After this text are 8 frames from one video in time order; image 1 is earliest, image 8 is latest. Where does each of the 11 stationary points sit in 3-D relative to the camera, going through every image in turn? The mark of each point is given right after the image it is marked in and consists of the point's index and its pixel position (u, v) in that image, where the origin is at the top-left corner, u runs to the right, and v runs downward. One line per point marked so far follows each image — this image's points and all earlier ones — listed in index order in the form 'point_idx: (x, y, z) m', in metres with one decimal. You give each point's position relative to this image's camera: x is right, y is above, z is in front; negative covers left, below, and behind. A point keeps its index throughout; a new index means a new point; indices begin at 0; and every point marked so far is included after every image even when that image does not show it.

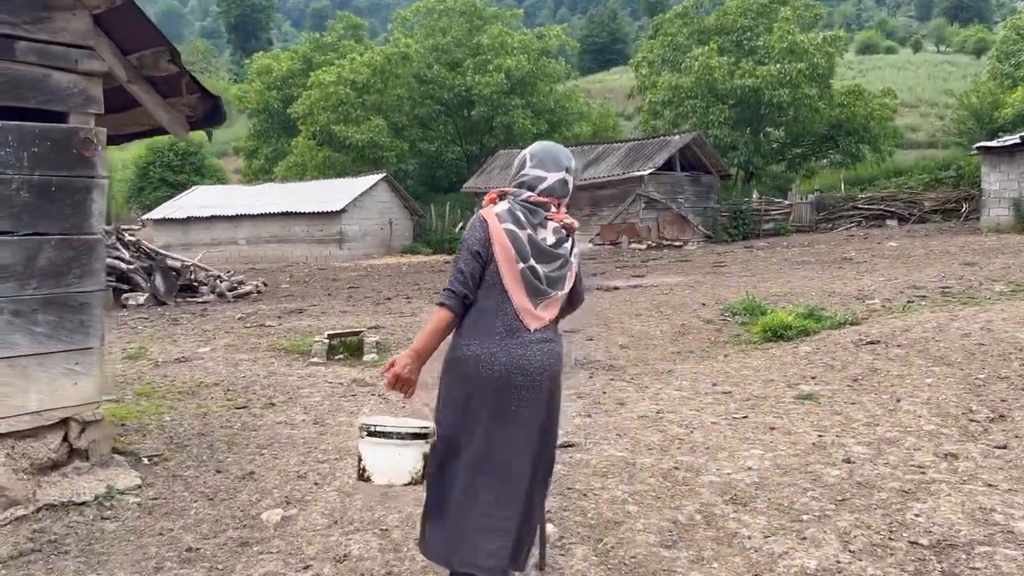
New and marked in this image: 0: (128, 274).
0: (-7.7, +0.3, +16.8) m
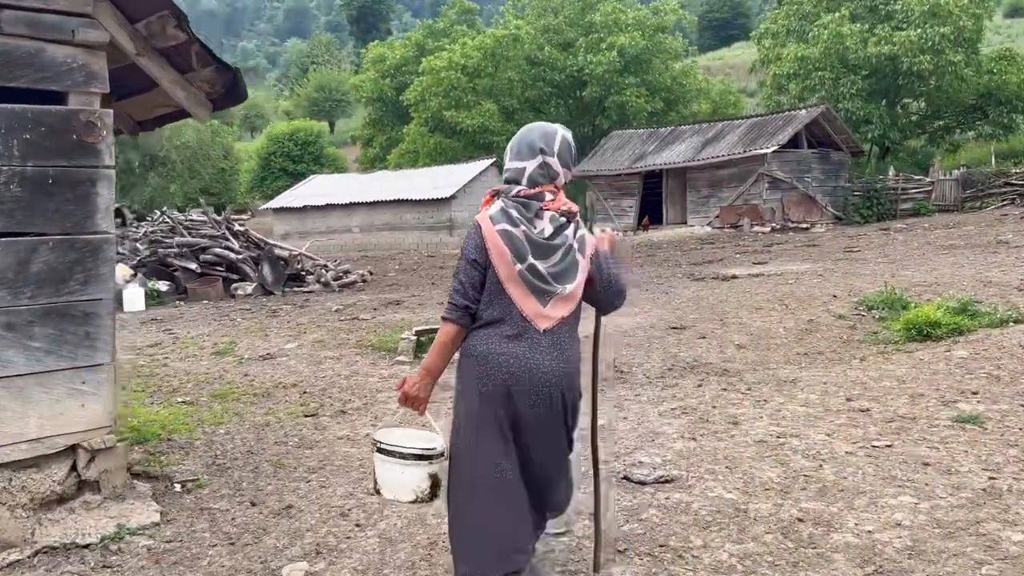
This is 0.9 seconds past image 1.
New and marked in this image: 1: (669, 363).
0: (-5.5, +0.5, +16.9) m
1: (+1.5, -0.7, +7.8) m
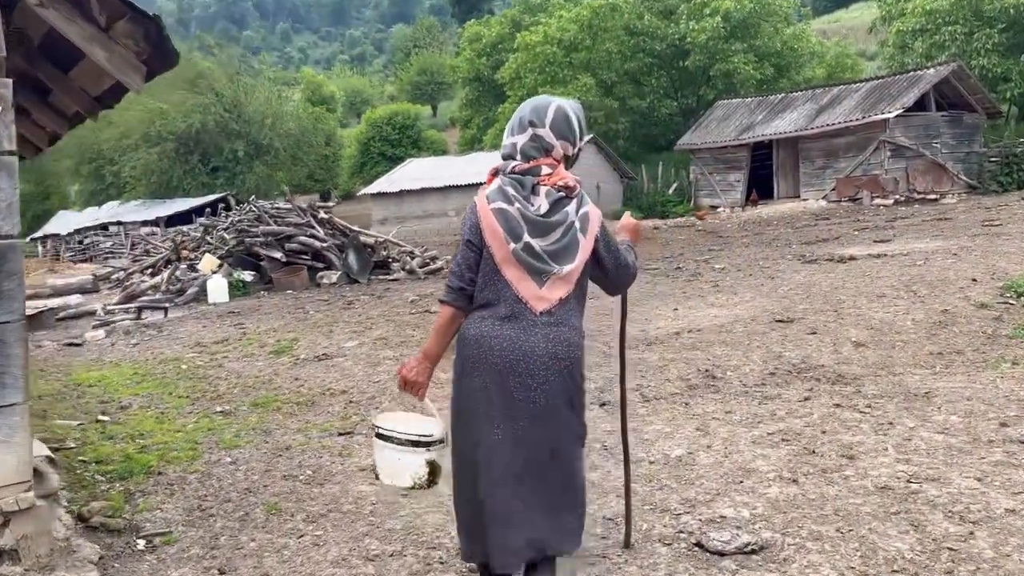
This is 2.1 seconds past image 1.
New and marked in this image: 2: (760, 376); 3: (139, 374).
0: (-3.8, +0.7, +16.5) m
1: (+2.0, -0.6, +6.6) m
2: (+1.9, -0.7, +6.4) m
3: (-3.8, -0.9, +8.5) m
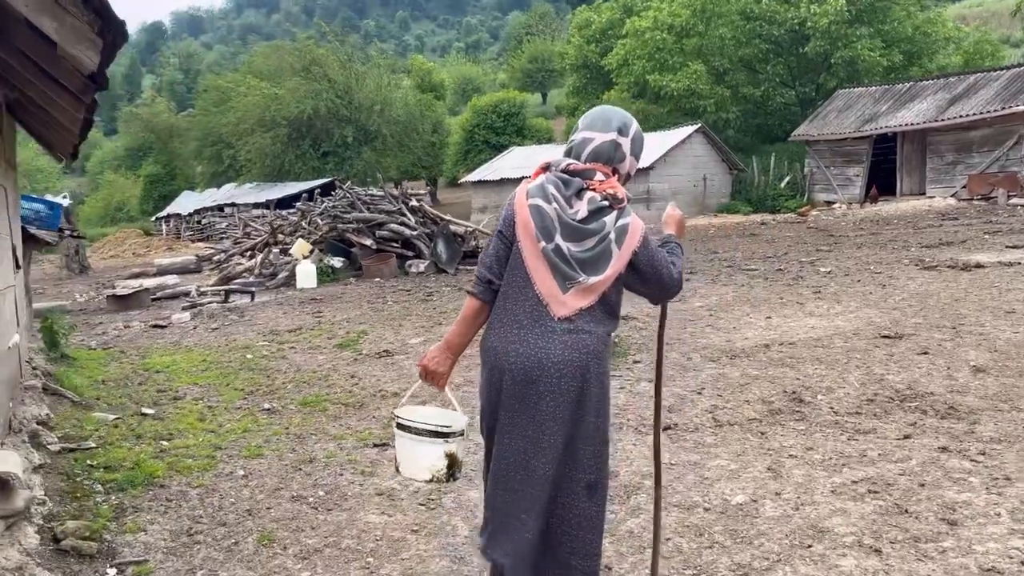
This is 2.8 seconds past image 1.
0: (-2.0, +0.9, +16.3) m
1: (+2.5, -0.7, +5.8) m
2: (+2.3, -0.8, +5.6) m
3: (-3.1, -0.7, +8.4) m
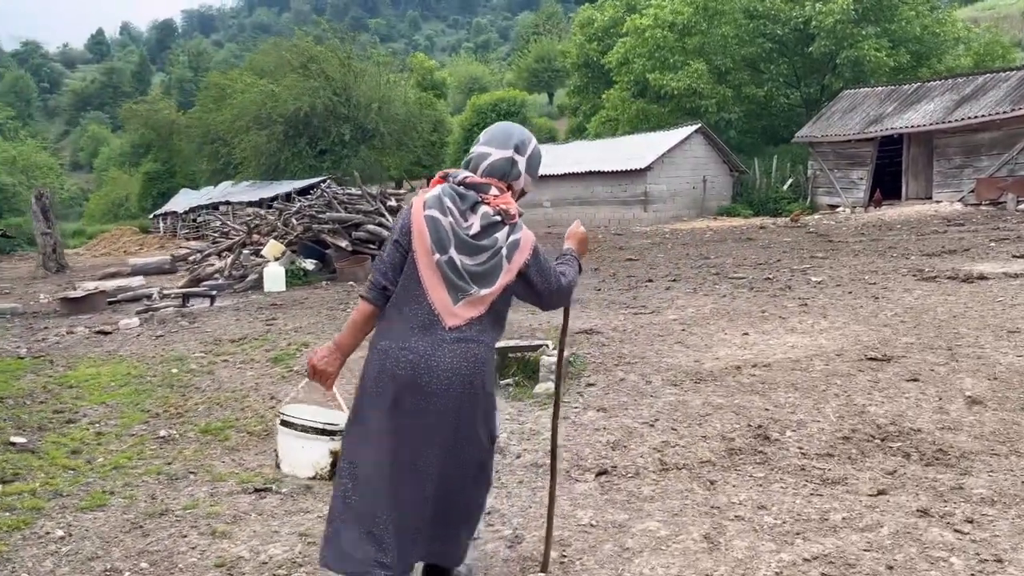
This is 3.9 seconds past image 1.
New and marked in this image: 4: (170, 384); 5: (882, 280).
0: (-2.3, +0.9, +15.6) m
1: (+2.0, -0.9, +5.0) m
2: (+1.8, -0.9, +4.8) m
3: (-3.5, -0.8, +7.7) m
4: (-2.9, -0.8, +7.1) m
5: (+4.5, +0.1, +10.2) m
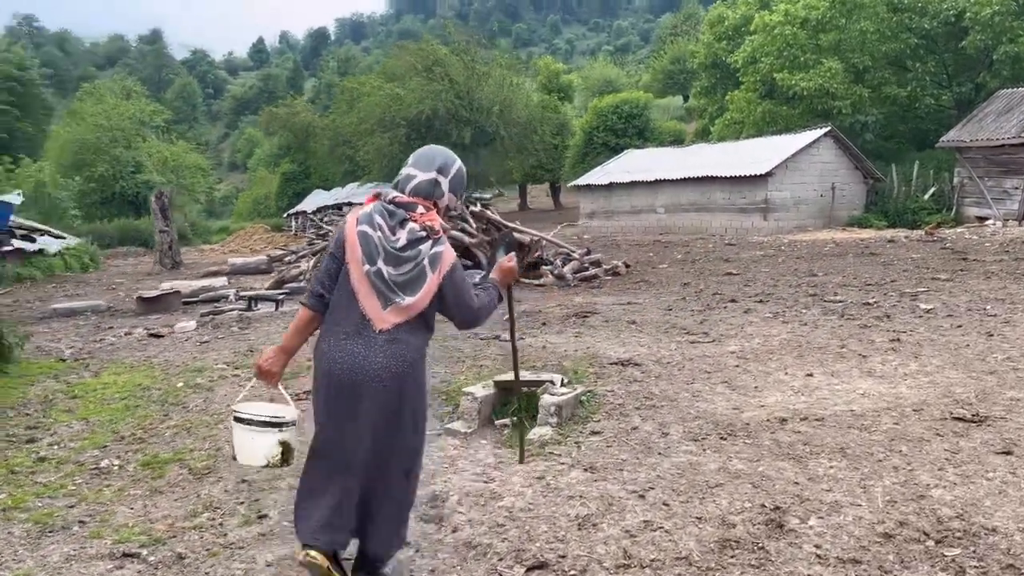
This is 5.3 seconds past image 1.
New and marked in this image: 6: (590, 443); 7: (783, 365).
0: (-0.8, +0.7, +15.0) m
1: (+1.7, -1.1, +3.8) m
2: (+1.5, -1.1, +3.6) m
3: (-3.3, -0.9, +7.3) m
4: (-2.8, -0.9, +6.7) m
5: (+5.0, -0.2, +8.5) m
6: (+0.5, -0.9, +5.0) m
7: (+2.2, -0.6, +6.7) m
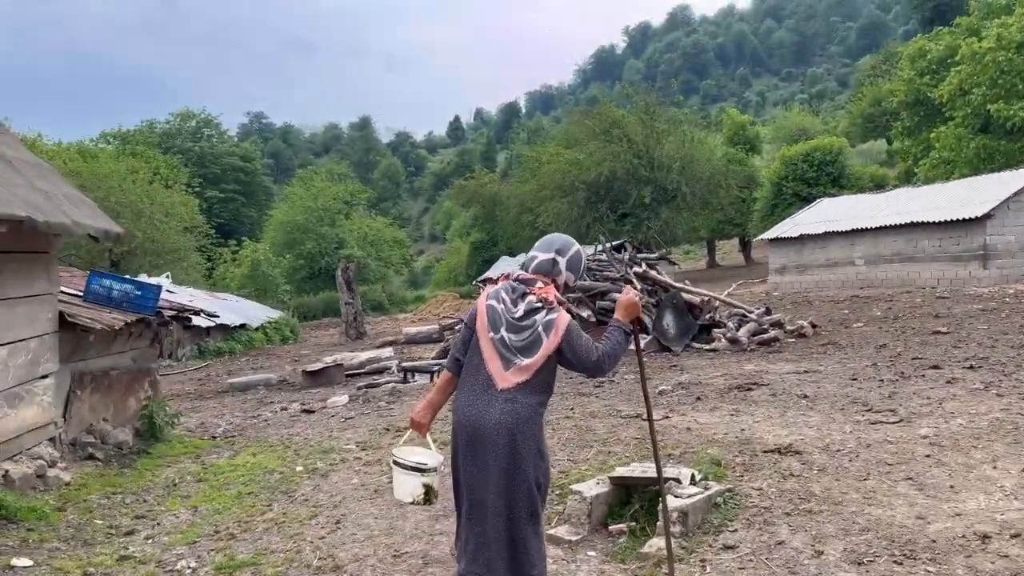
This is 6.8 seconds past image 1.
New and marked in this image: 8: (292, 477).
0: (+2.0, -0.4, +14.1) m
1: (+1.9, -1.3, +2.6) m
2: (+1.7, -1.4, +2.4) m
3: (-2.1, -1.6, +7.1) m
4: (-1.8, -1.5, +6.4) m
5: (+6.2, -0.7, +6.4) m
6: (+1.0, -1.3, +4.0) m
7: (+3.0, -1.0, +5.3) m
8: (-1.8, -1.5, +6.8) m
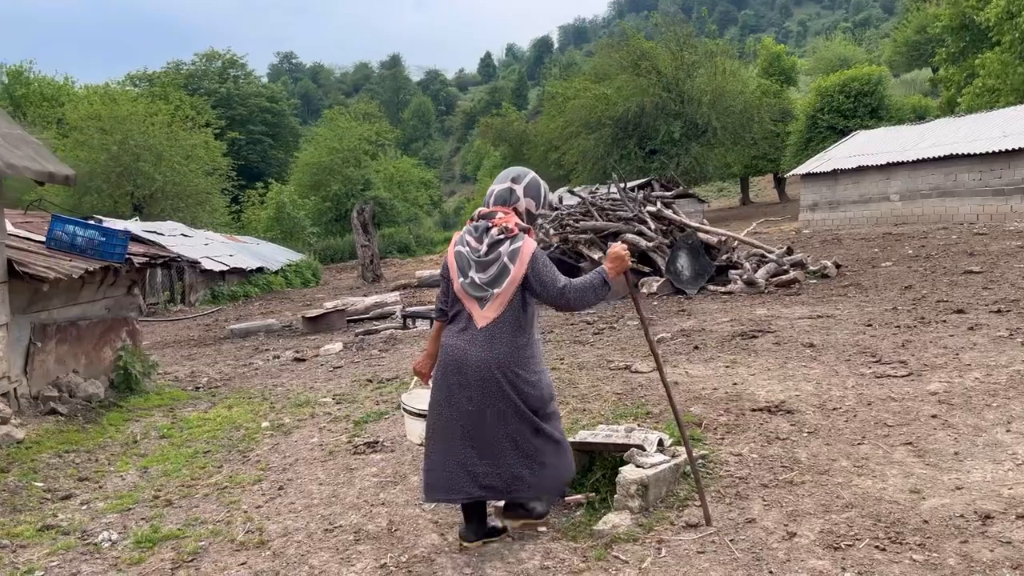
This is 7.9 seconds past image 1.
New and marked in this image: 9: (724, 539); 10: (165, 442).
0: (+2.1, +0.5, +13.5) m
1: (+1.6, -1.2, +2.0) m
2: (+1.3, -1.2, +1.9) m
3: (-2.3, -1.1, +6.8) m
4: (-2.0, -1.1, +6.0) m
5: (+6.0, -0.2, +5.7) m
6: (+0.7, -1.1, +3.6) m
7: (+2.8, -0.7, +4.7) m
8: (-1.9, -1.1, +6.4) m
9: (+0.9, -1.1, +3.6) m
10: (-2.7, -1.2, +6.4) m
